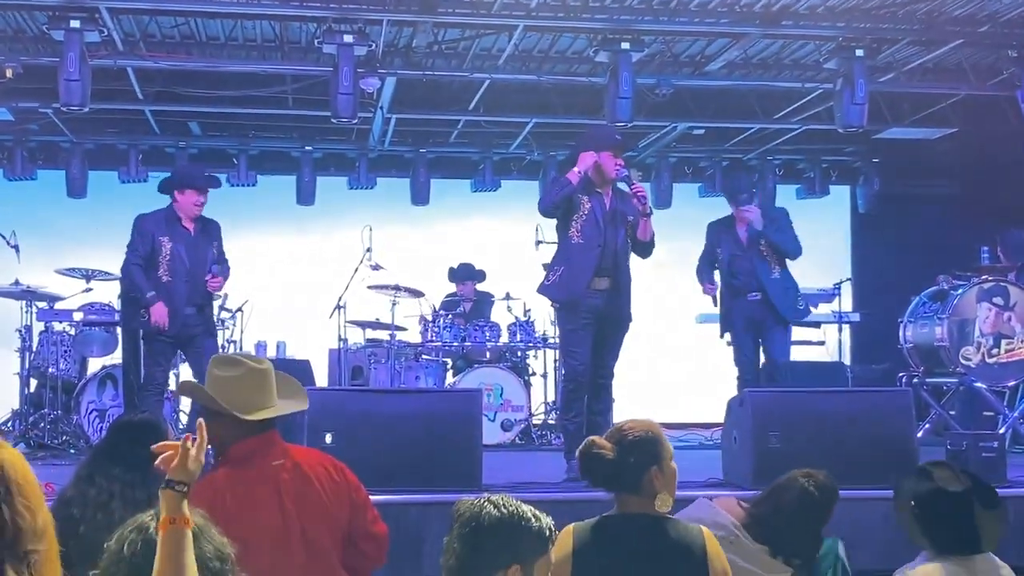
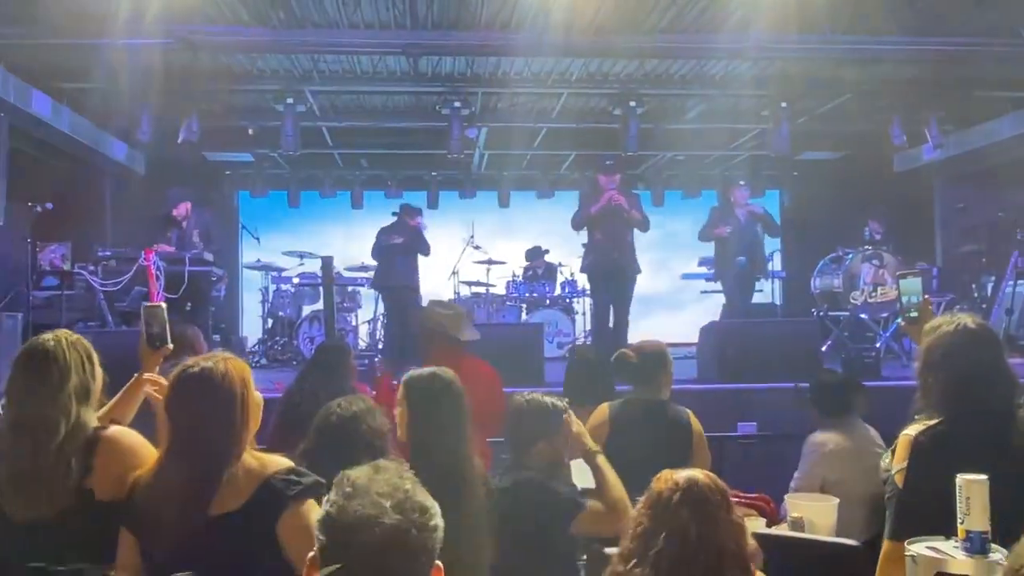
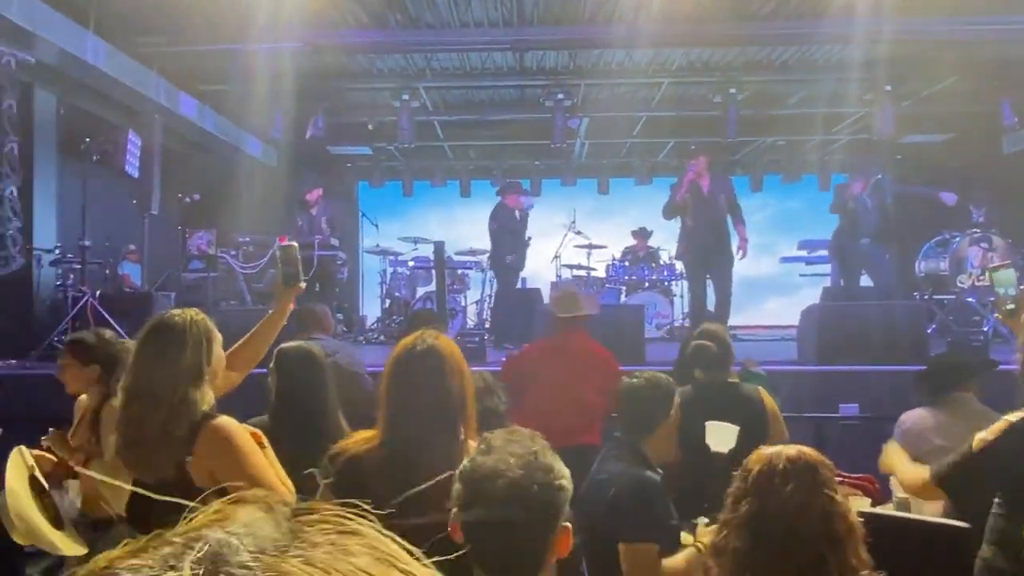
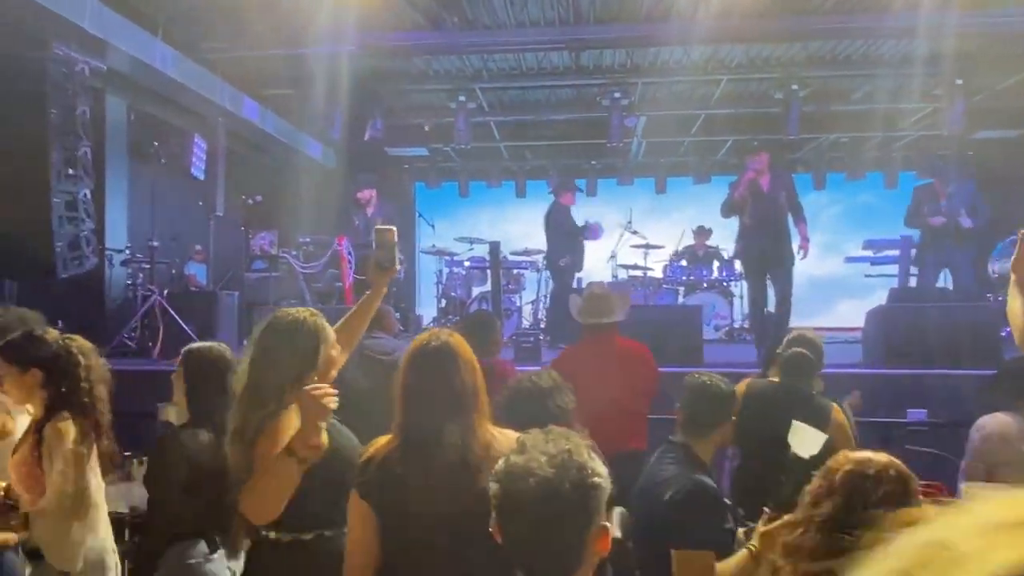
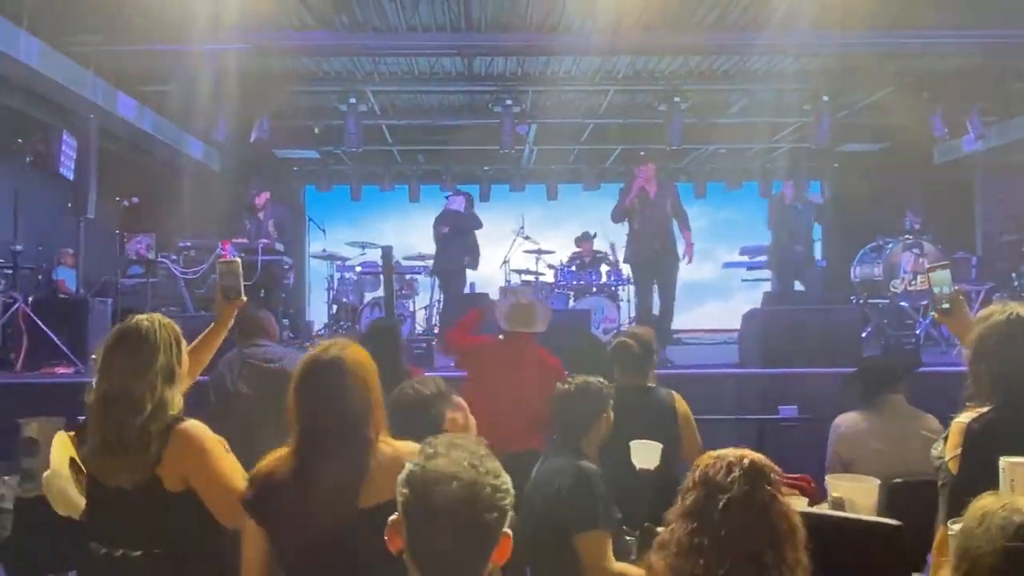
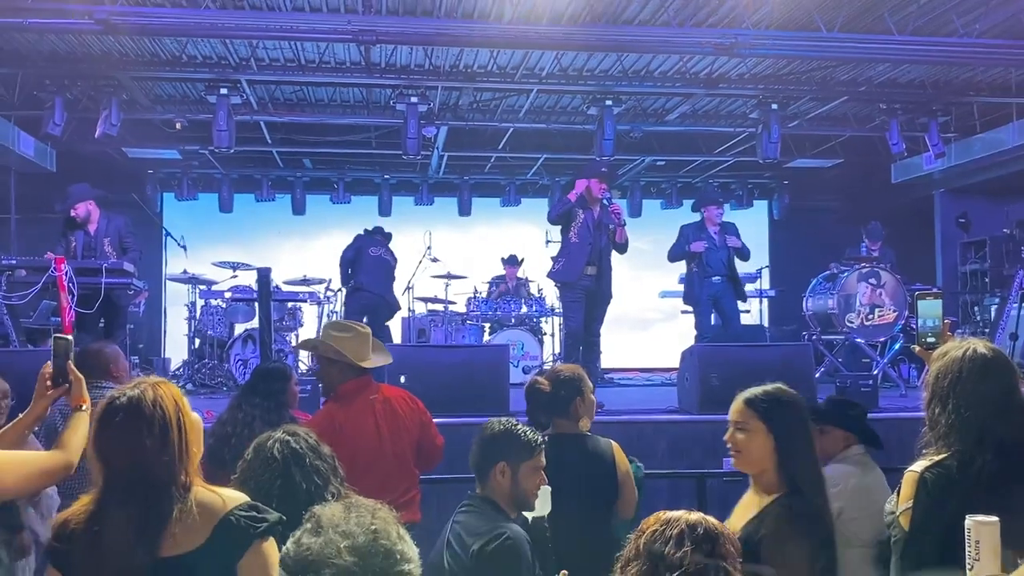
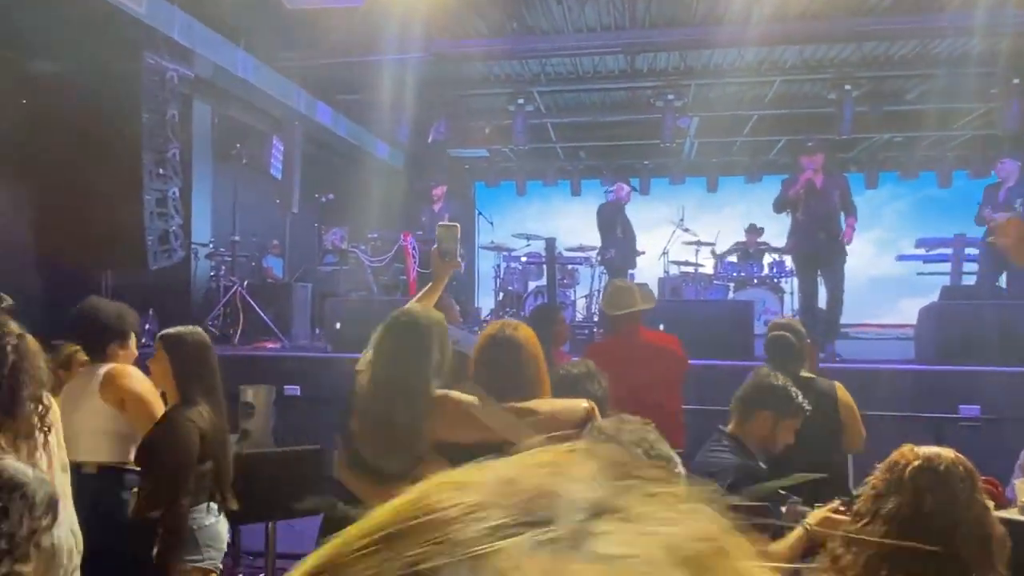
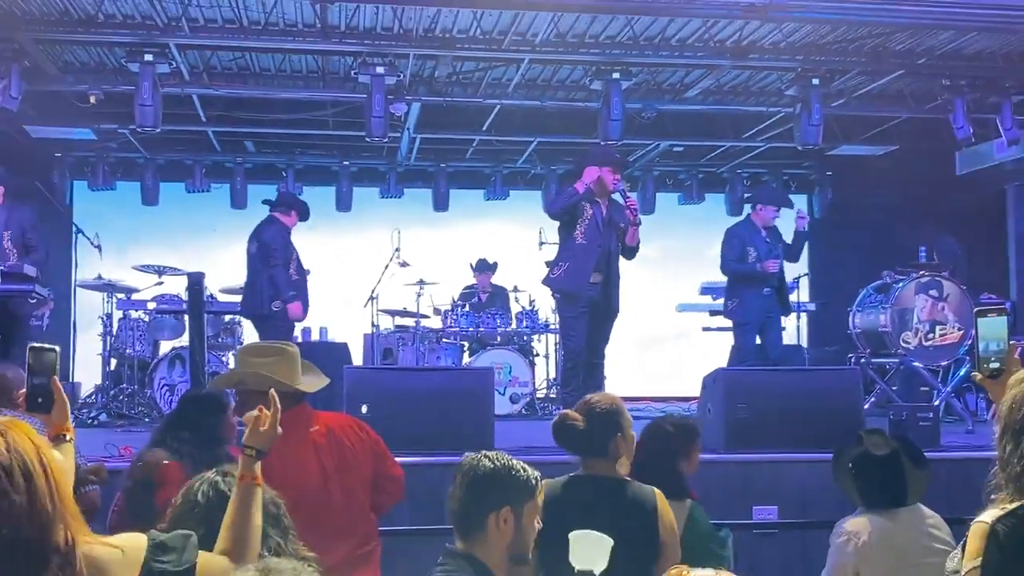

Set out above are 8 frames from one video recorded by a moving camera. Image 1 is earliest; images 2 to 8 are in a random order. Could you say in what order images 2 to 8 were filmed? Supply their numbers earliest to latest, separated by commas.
8, 6, 2, 5, 3, 4, 7
